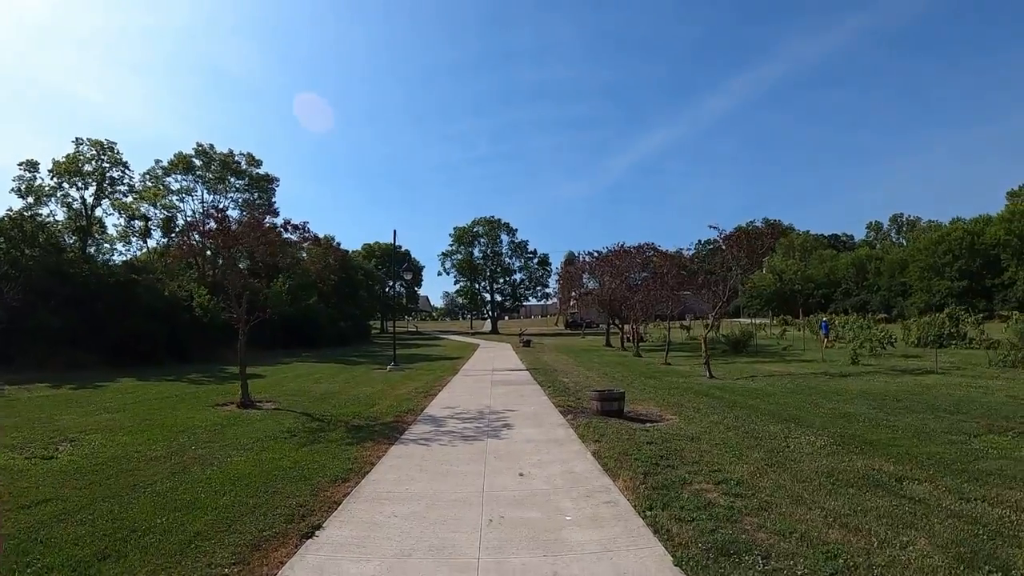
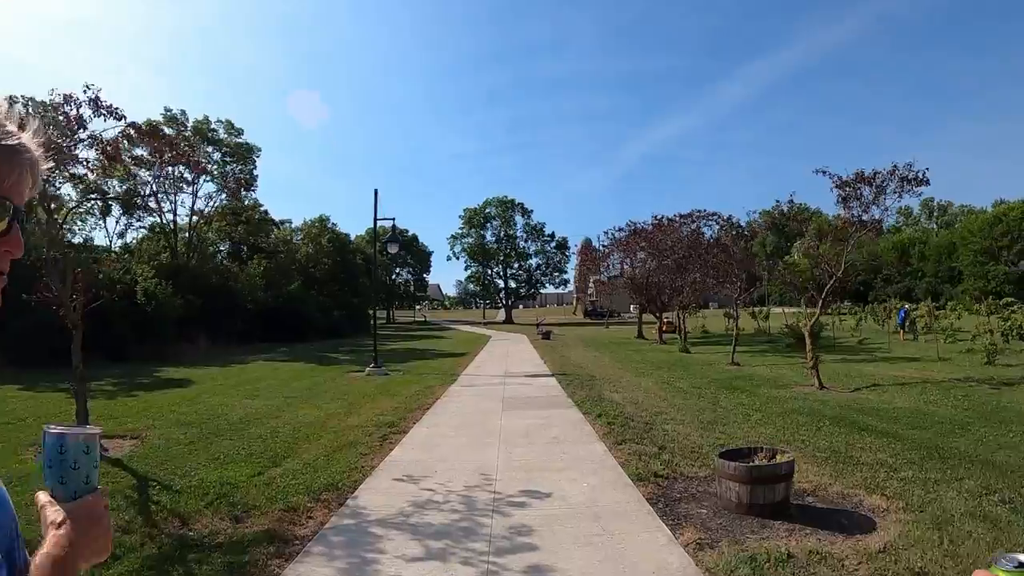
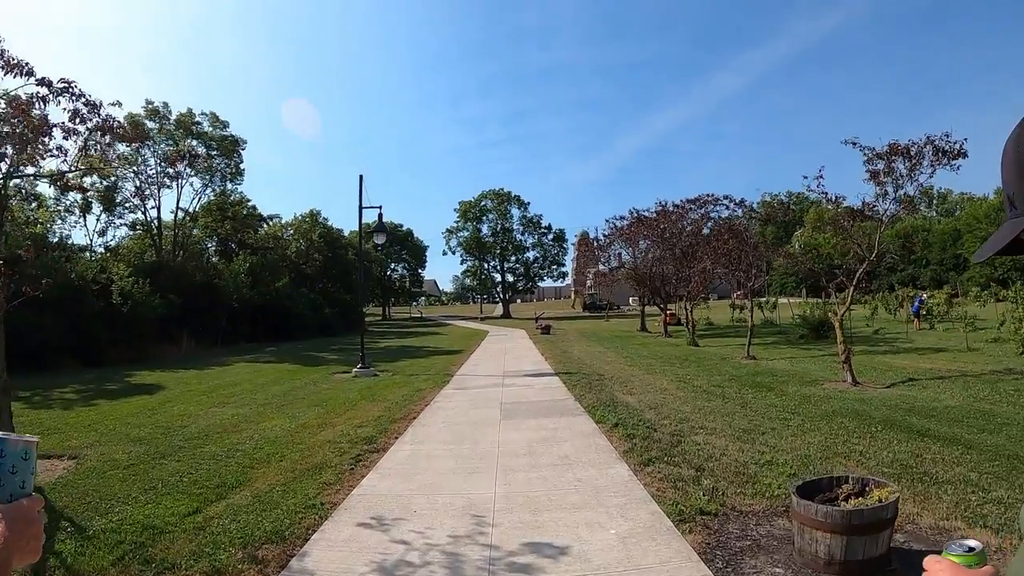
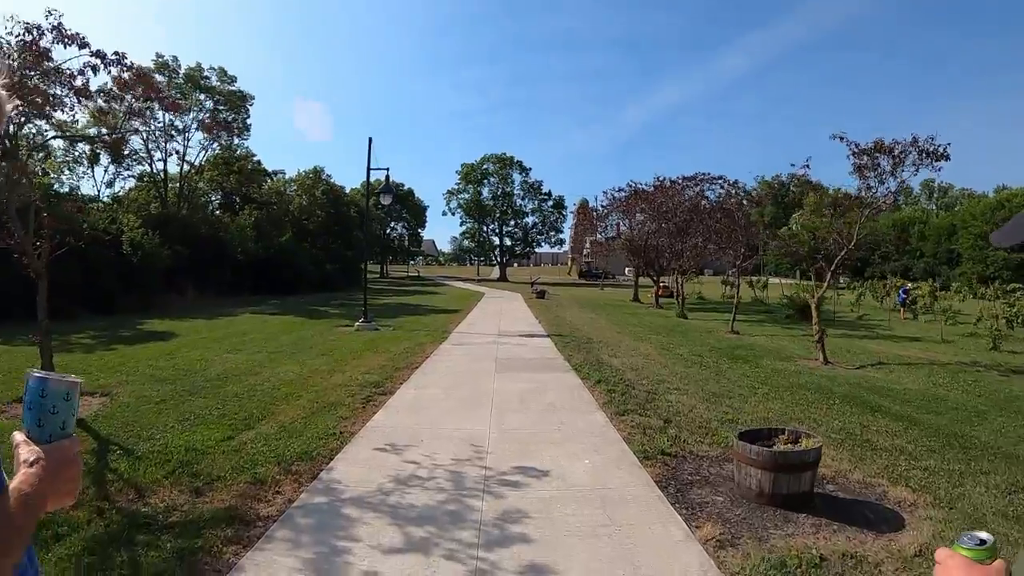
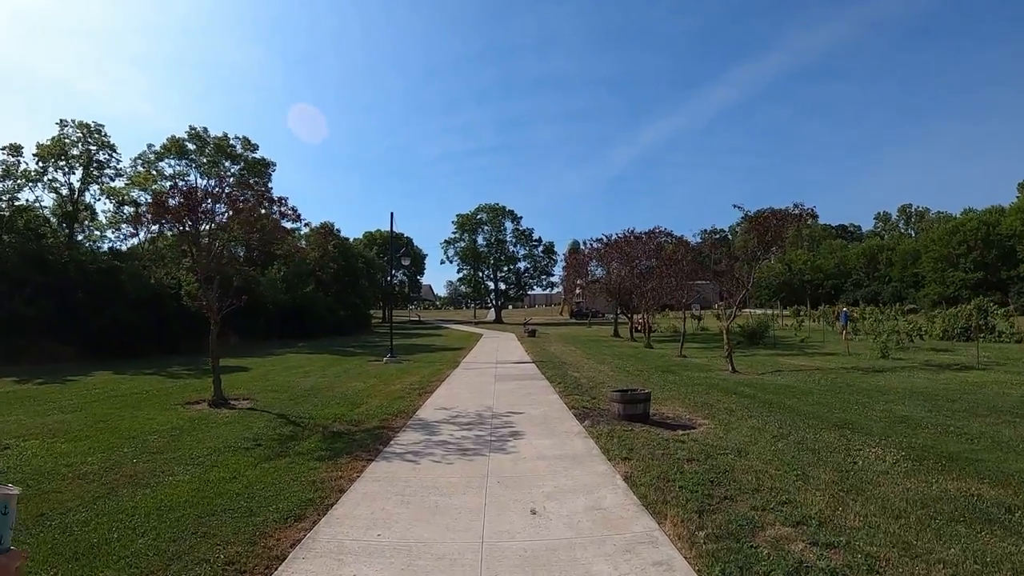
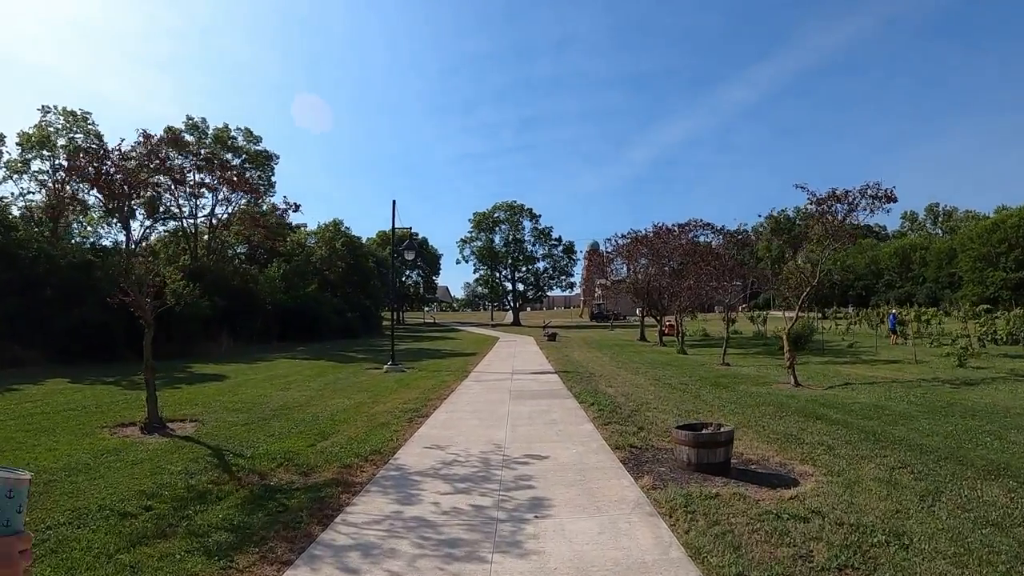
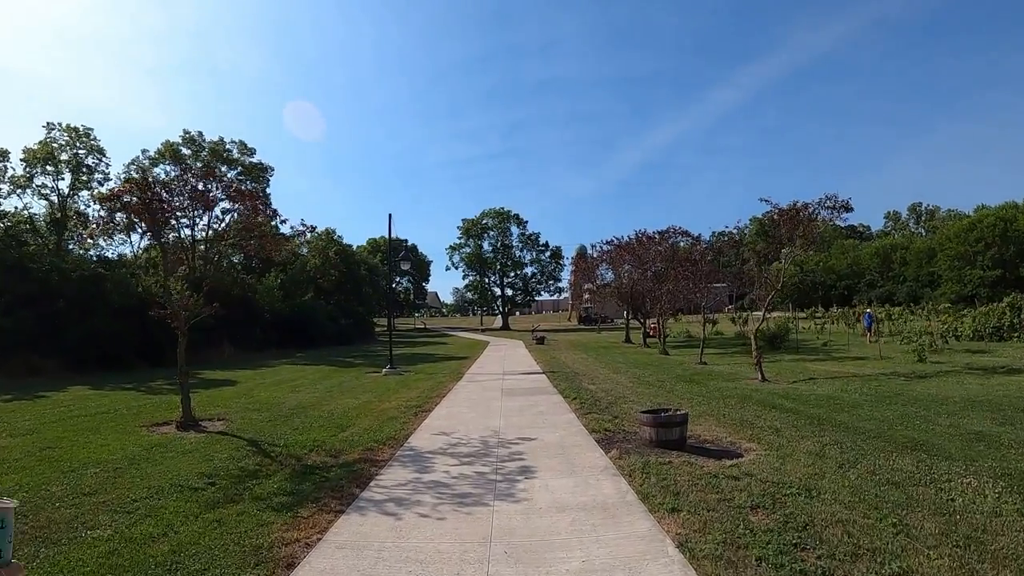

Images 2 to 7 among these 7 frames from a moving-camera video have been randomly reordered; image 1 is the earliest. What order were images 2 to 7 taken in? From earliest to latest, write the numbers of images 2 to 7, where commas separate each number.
5, 7, 6, 2, 4, 3
